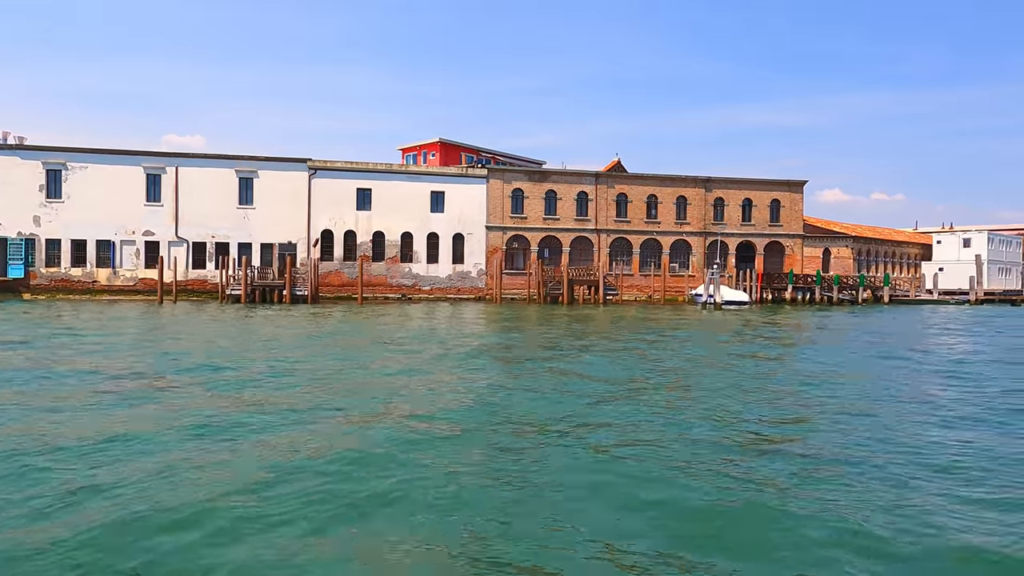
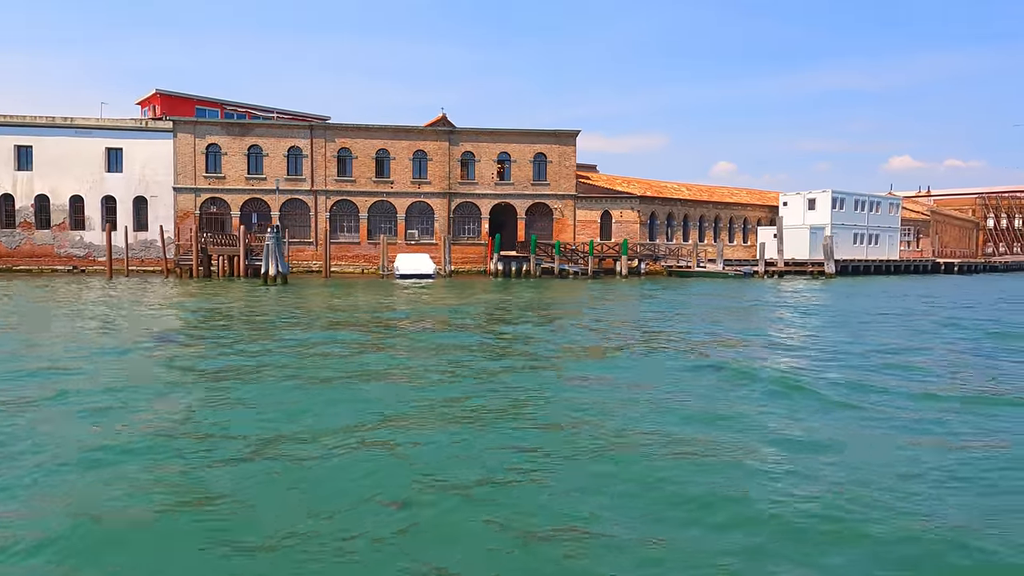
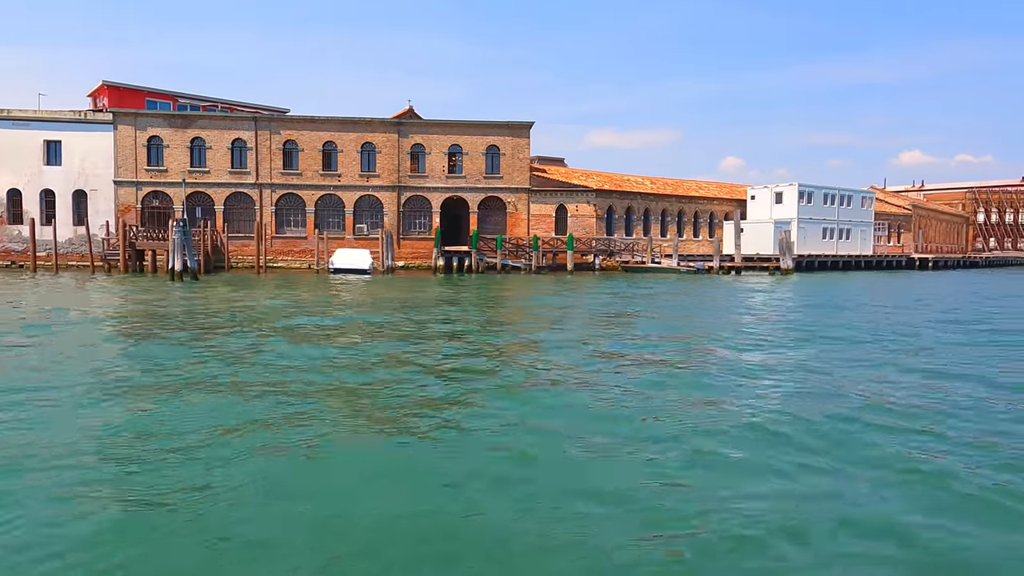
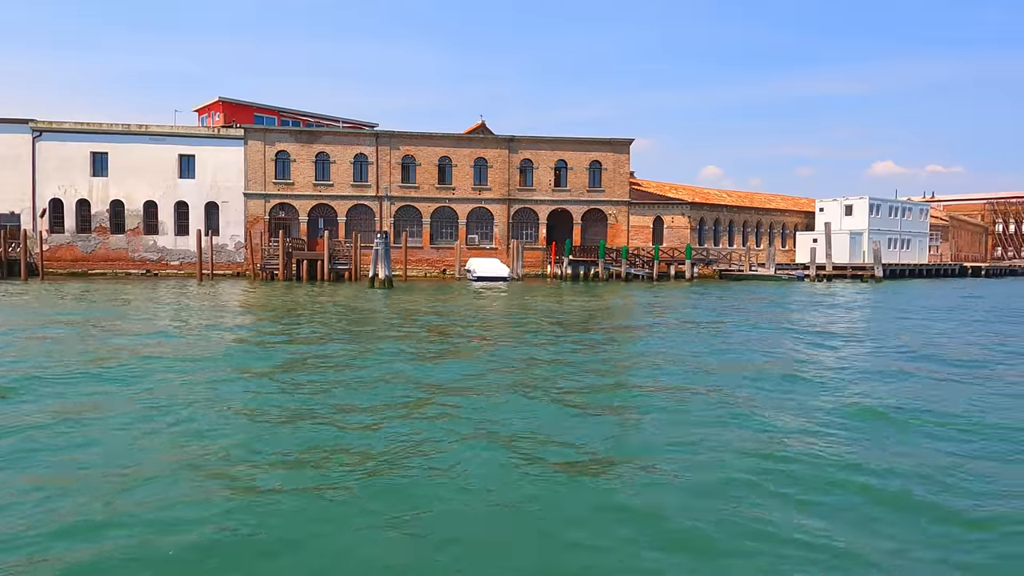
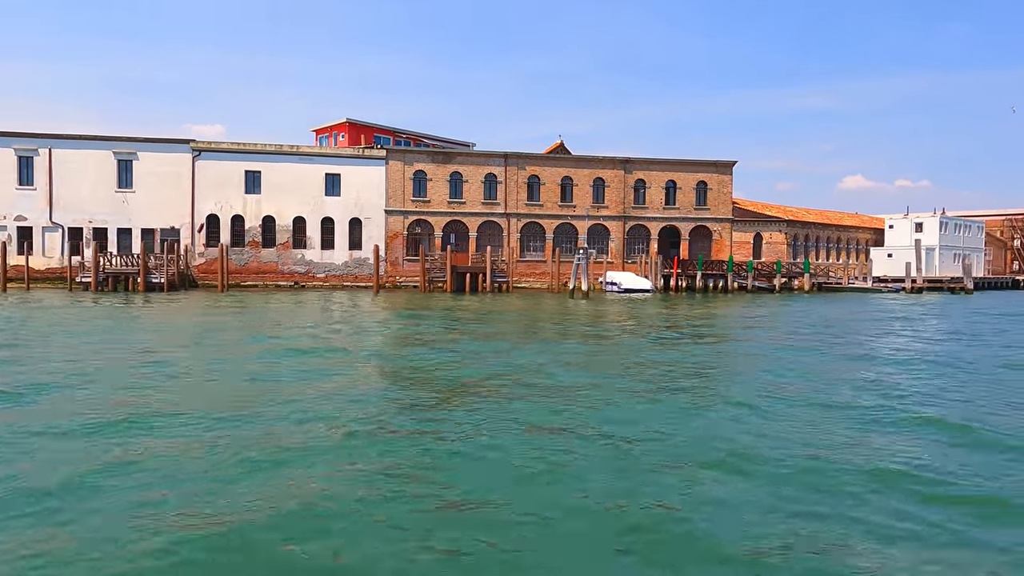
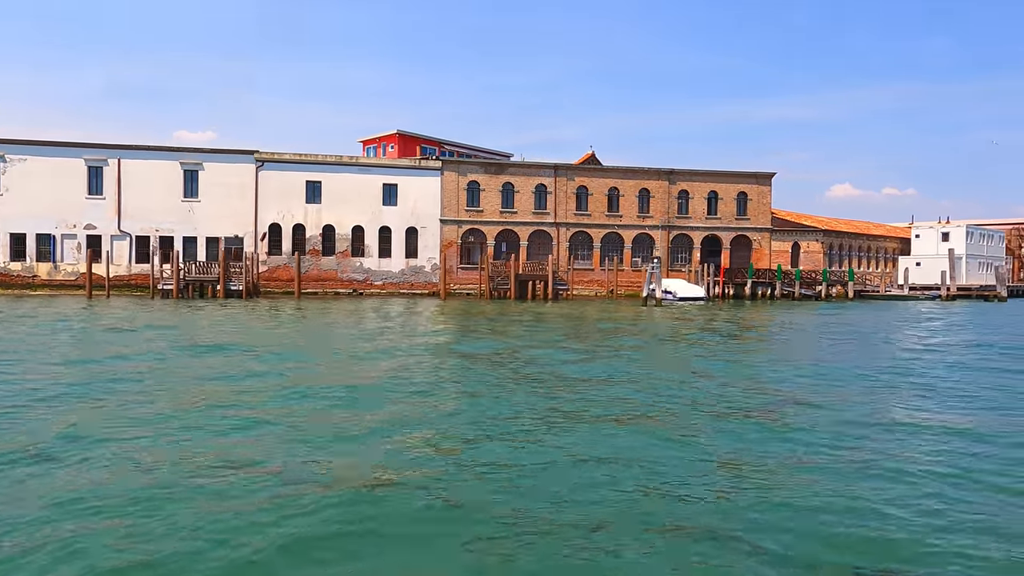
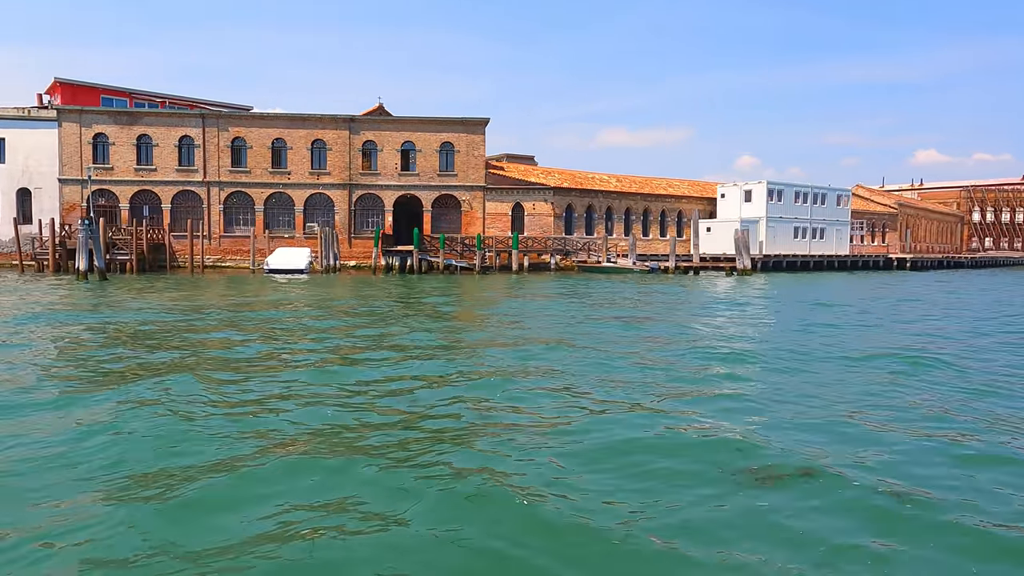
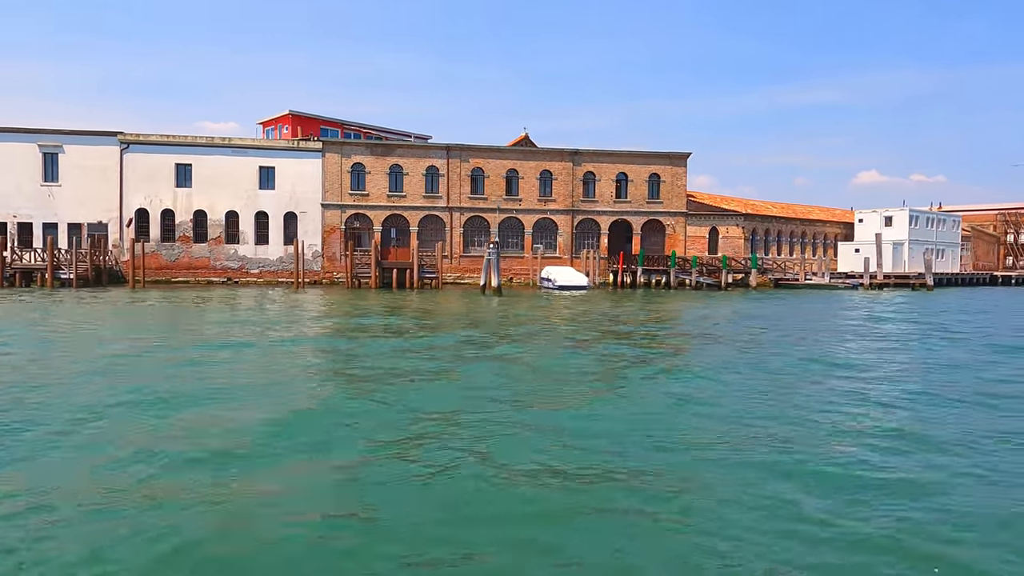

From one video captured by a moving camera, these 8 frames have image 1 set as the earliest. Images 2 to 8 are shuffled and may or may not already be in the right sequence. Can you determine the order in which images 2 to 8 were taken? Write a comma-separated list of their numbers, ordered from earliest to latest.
6, 5, 8, 4, 2, 3, 7
